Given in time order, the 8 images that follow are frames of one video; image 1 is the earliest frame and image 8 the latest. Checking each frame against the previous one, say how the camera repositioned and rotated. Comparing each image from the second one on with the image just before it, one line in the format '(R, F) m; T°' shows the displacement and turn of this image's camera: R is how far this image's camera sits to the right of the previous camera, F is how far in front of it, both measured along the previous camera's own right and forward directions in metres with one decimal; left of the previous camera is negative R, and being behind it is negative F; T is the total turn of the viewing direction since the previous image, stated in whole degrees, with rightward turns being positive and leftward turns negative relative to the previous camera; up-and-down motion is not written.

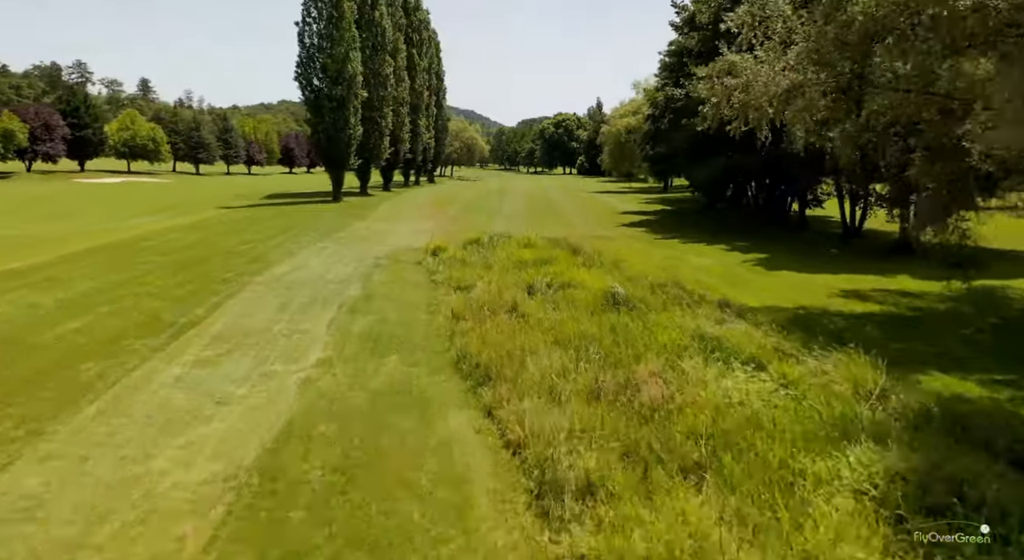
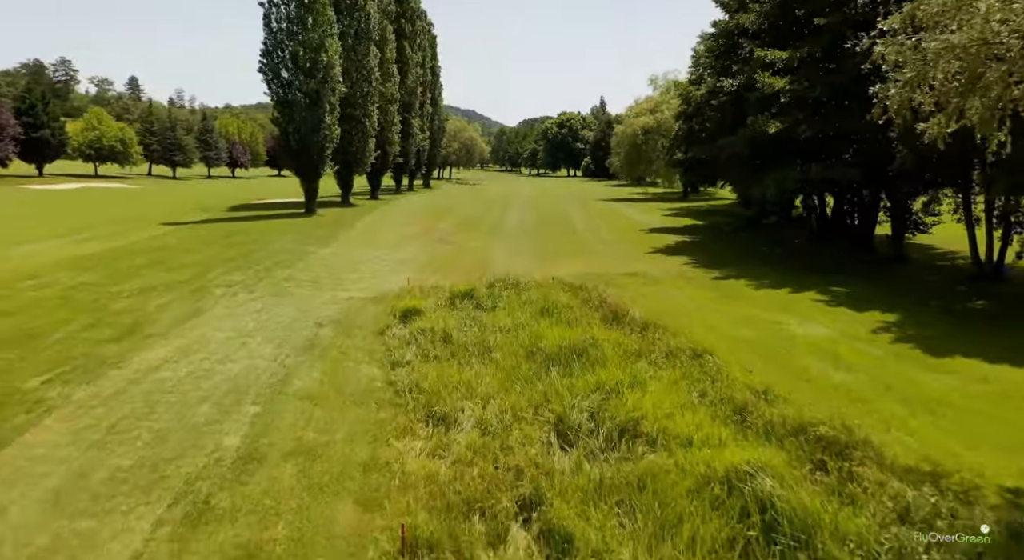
(-0.1, +6.0) m; 0°
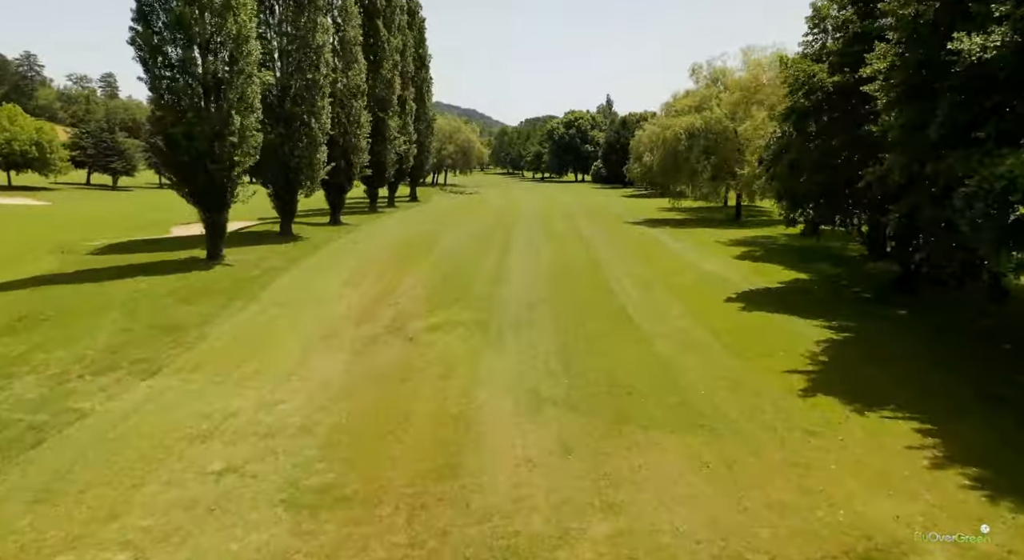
(-0.1, +11.7) m; 0°
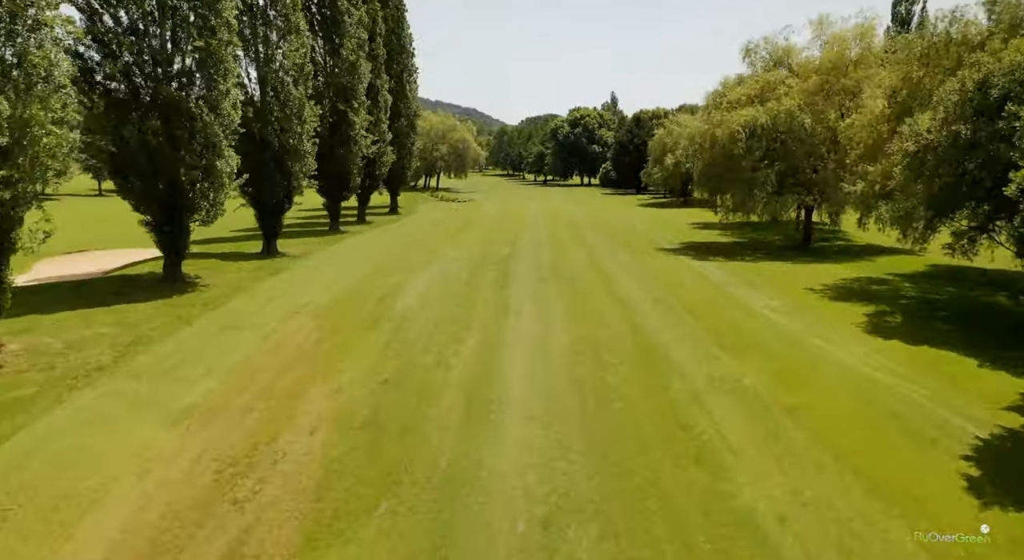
(+0.1, +10.3) m; 0°
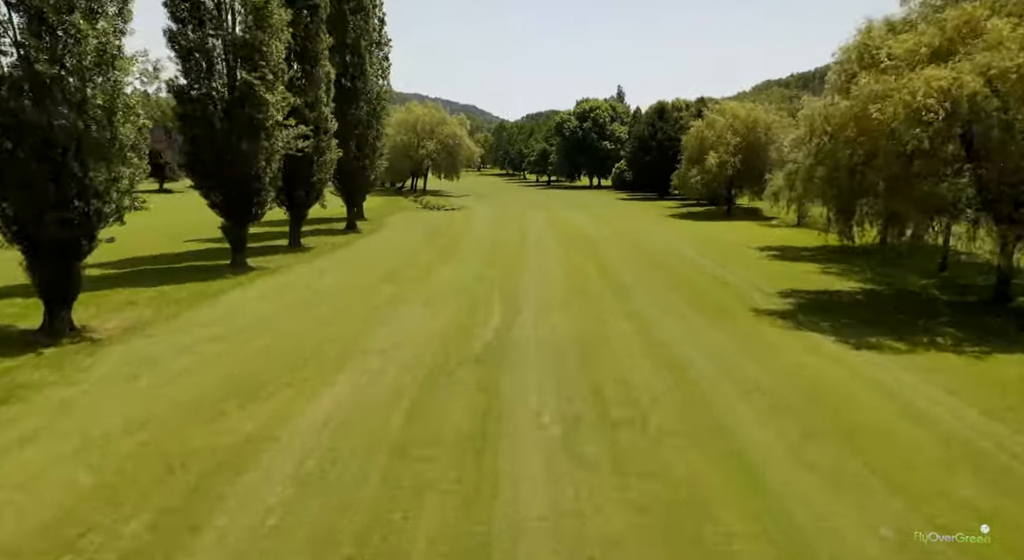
(+0.1, +13.4) m; 0°
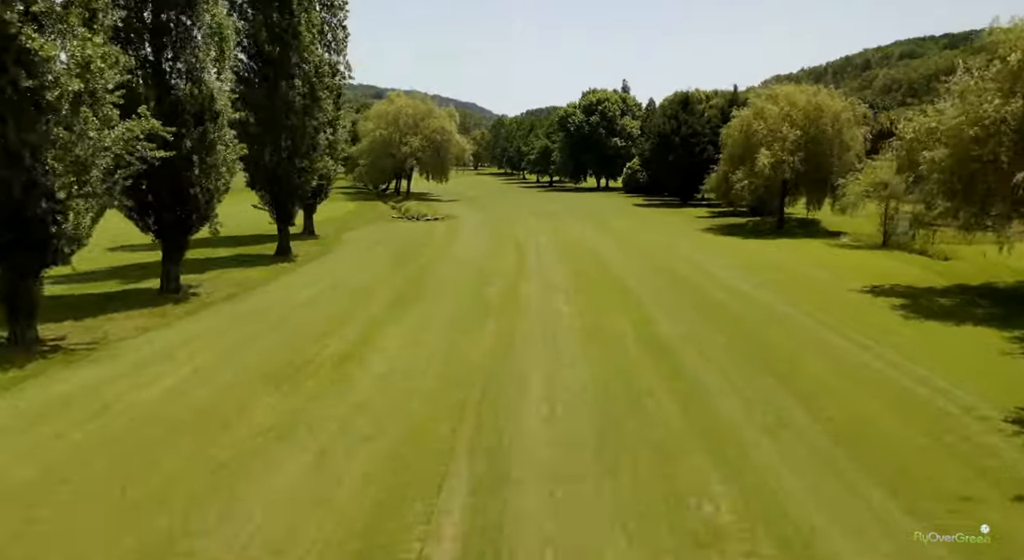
(+0.3, +10.9) m; 0°
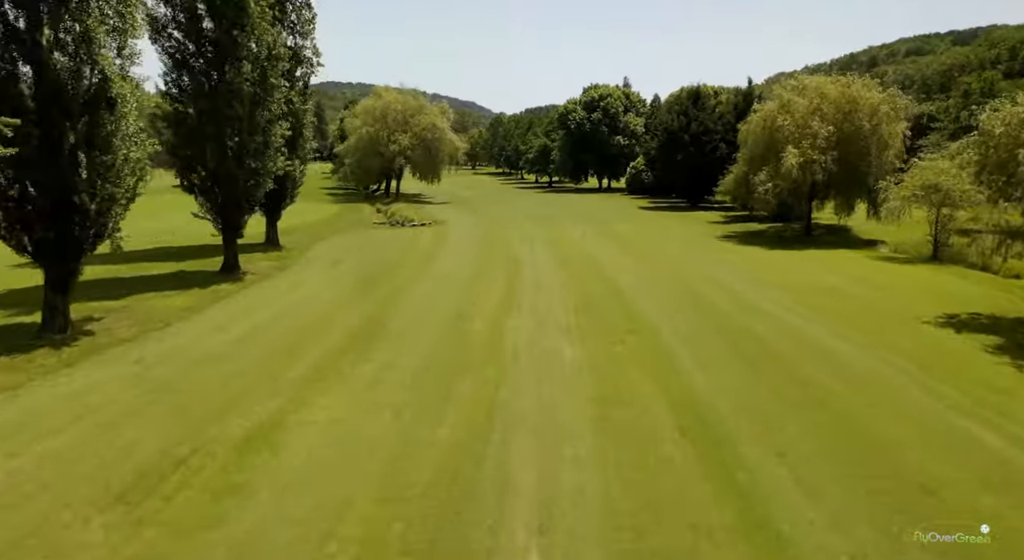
(+0.3, +4.7) m; 0°
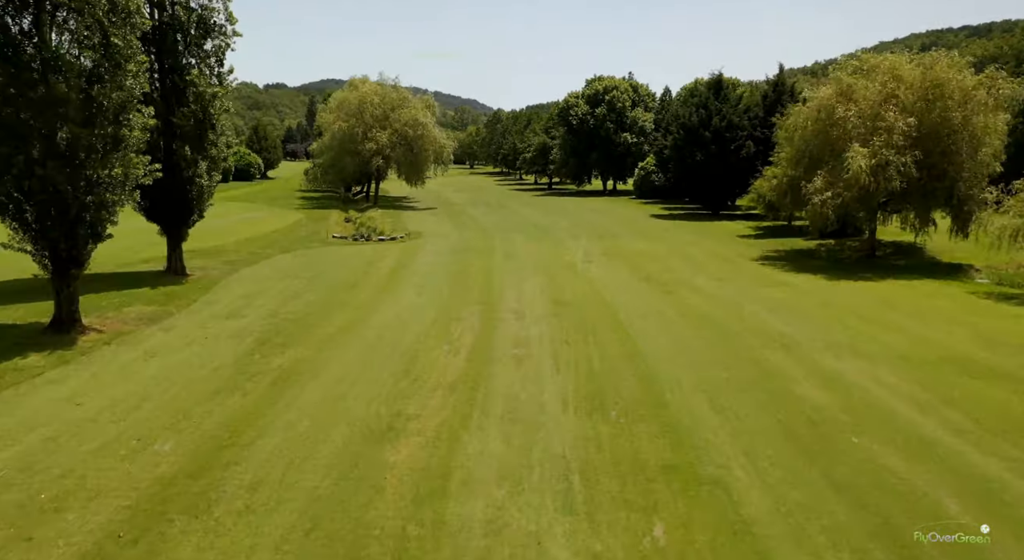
(+0.7, +8.0) m; 0°
